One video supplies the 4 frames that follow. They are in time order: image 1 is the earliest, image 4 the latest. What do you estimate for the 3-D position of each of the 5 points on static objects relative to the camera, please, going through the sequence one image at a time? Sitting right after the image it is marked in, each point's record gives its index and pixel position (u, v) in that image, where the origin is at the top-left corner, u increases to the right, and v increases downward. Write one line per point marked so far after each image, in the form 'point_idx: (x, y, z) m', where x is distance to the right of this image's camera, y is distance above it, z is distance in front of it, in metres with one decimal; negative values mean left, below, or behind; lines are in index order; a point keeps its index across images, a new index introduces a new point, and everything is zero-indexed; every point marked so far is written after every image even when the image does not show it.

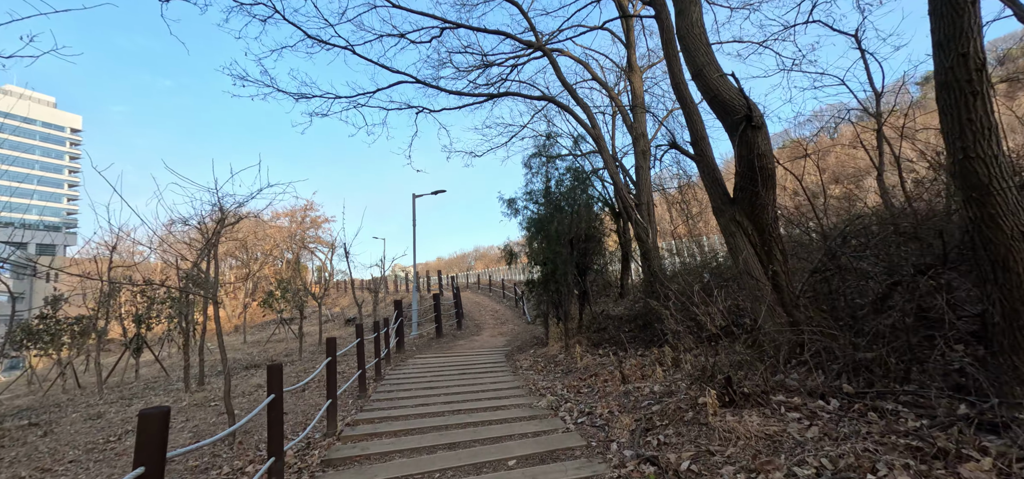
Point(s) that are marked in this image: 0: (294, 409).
0: (-2.8, -2.2, +5.9) m
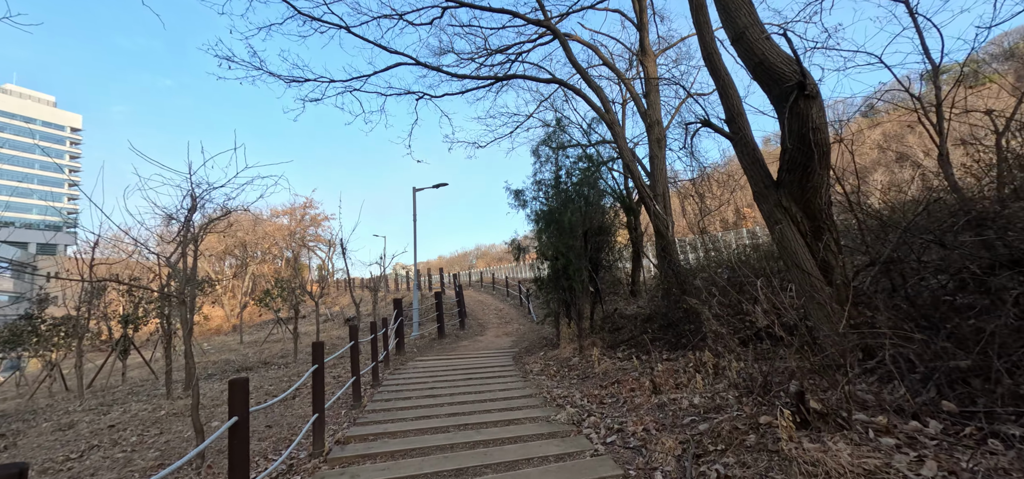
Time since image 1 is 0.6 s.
0: (-2.6, -2.1, +5.3) m
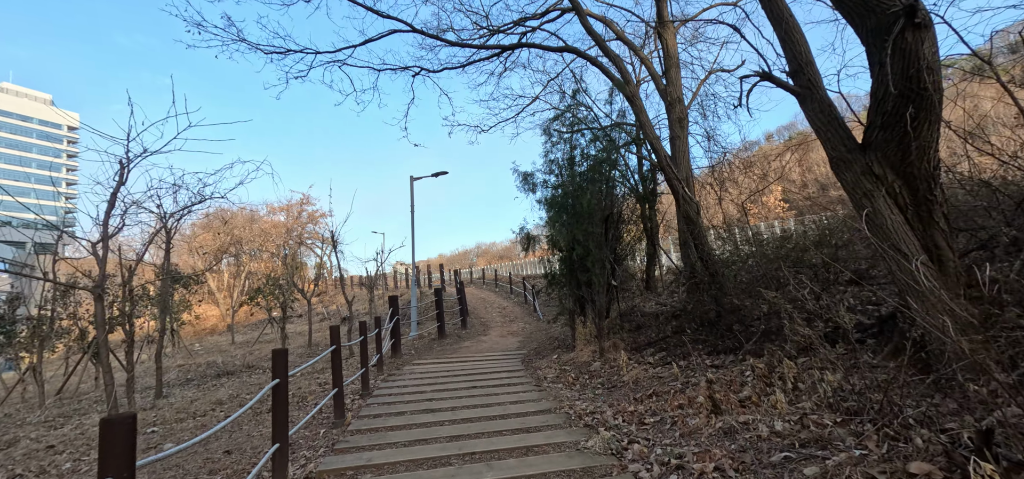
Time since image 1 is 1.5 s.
0: (-2.5, -1.9, +4.3) m
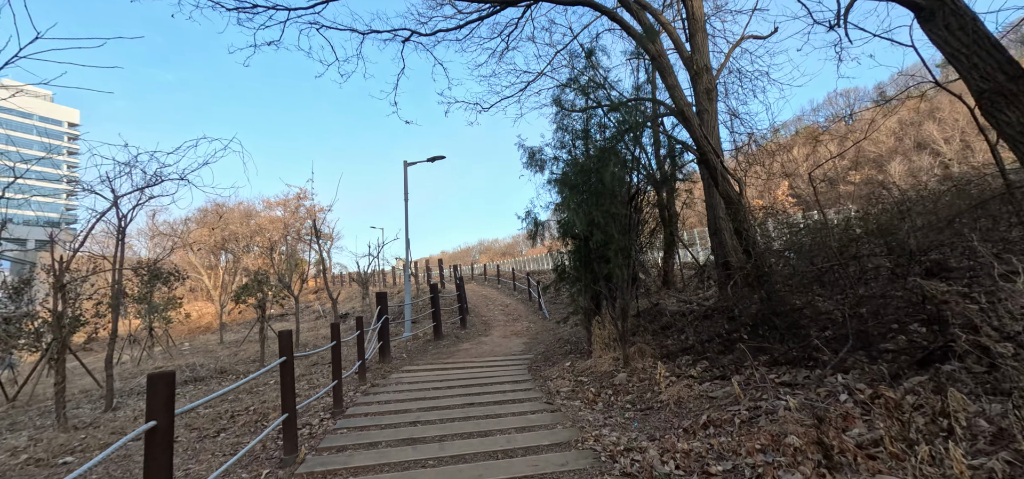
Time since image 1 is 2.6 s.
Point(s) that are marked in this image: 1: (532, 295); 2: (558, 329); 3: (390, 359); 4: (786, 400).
0: (-2.4, -1.7, +3.2) m
1: (+0.6, -2.0, +16.6) m
2: (+1.0, -2.0, +10.2) m
3: (-2.2, -2.1, +8.4) m
4: (+1.9, -1.1, +3.2) m
